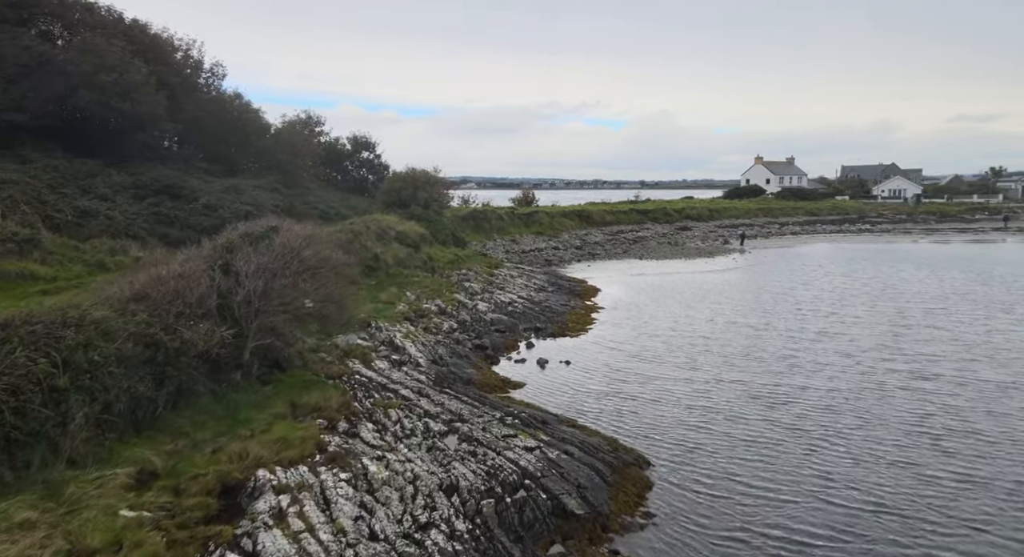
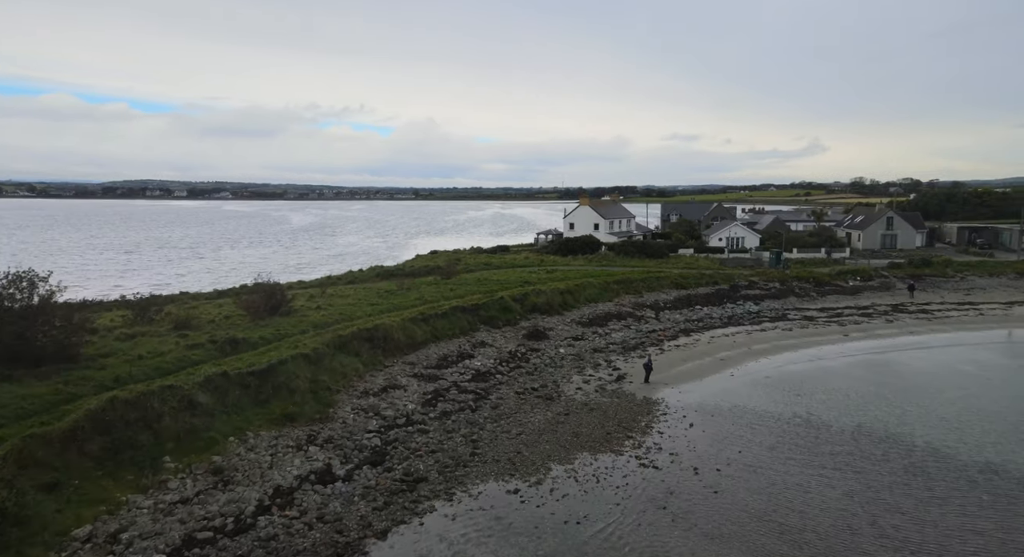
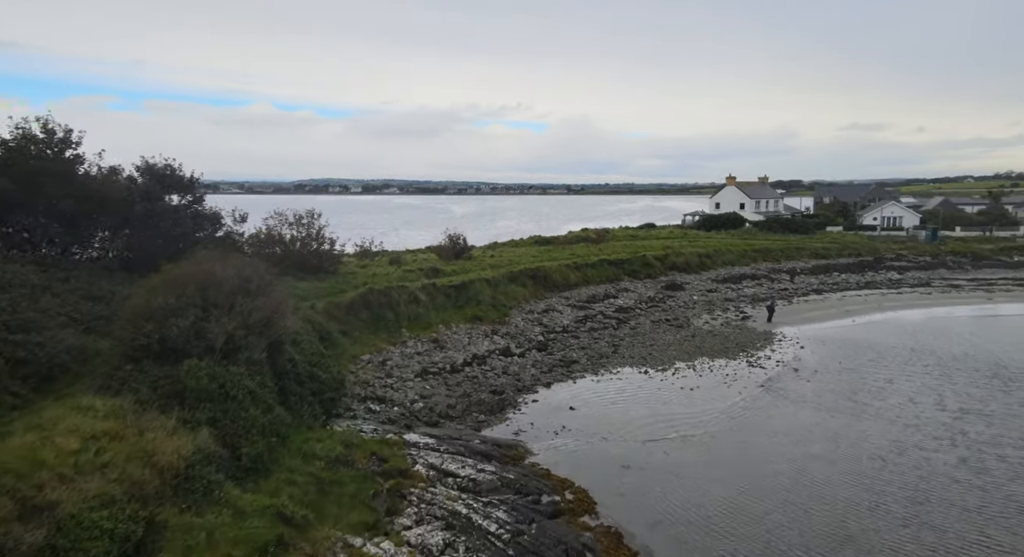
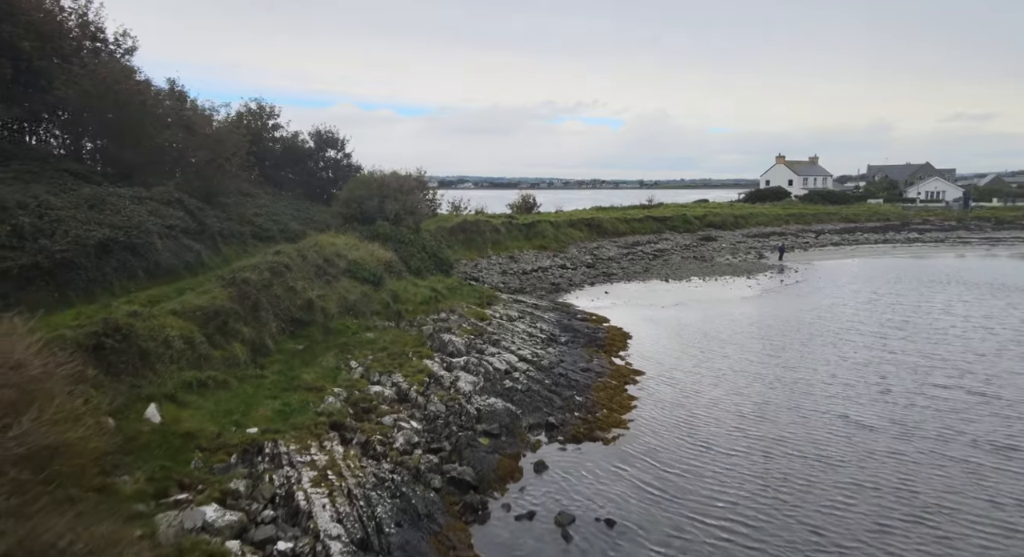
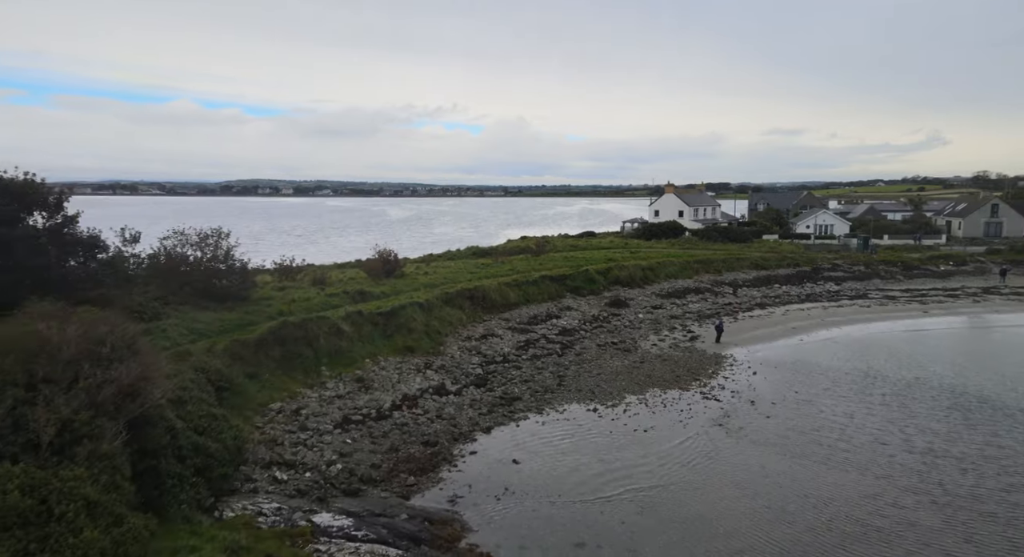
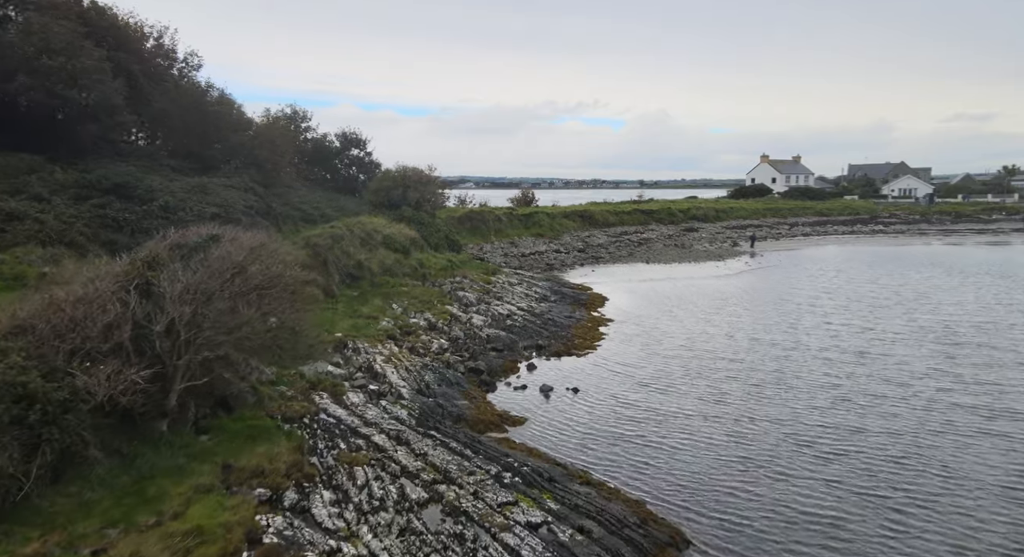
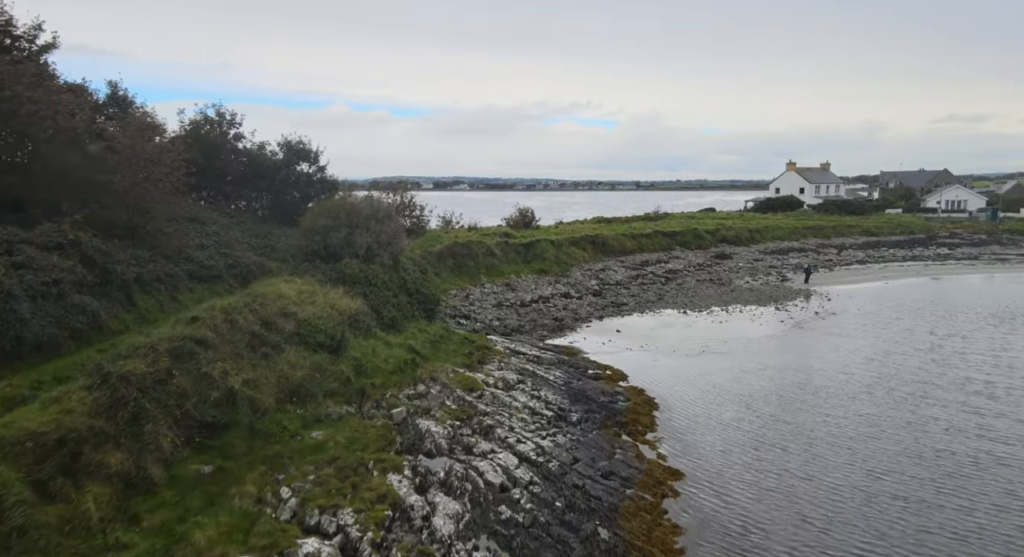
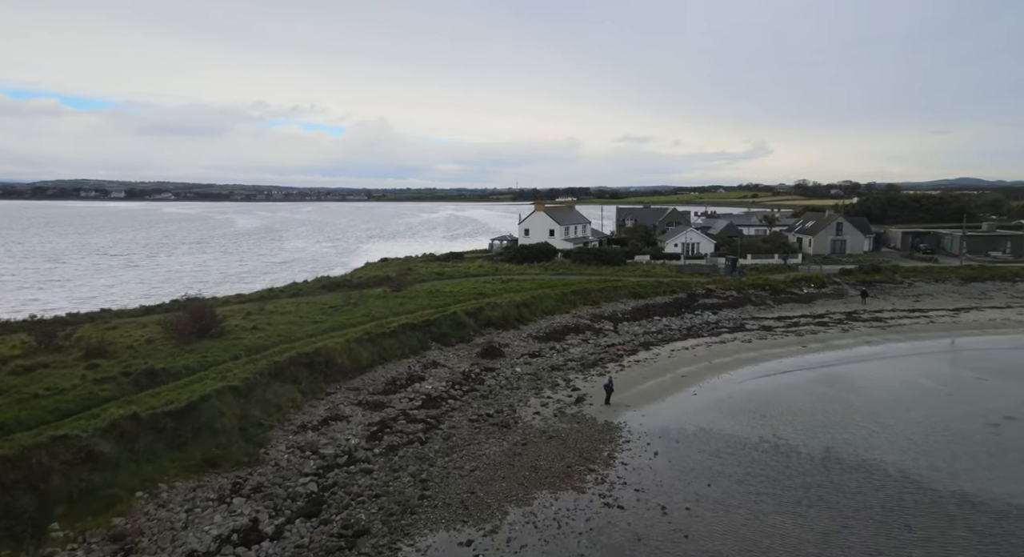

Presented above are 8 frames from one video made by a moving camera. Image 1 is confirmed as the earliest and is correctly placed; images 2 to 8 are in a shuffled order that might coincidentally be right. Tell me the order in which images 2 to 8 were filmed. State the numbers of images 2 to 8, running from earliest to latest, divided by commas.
6, 4, 7, 3, 5, 2, 8
